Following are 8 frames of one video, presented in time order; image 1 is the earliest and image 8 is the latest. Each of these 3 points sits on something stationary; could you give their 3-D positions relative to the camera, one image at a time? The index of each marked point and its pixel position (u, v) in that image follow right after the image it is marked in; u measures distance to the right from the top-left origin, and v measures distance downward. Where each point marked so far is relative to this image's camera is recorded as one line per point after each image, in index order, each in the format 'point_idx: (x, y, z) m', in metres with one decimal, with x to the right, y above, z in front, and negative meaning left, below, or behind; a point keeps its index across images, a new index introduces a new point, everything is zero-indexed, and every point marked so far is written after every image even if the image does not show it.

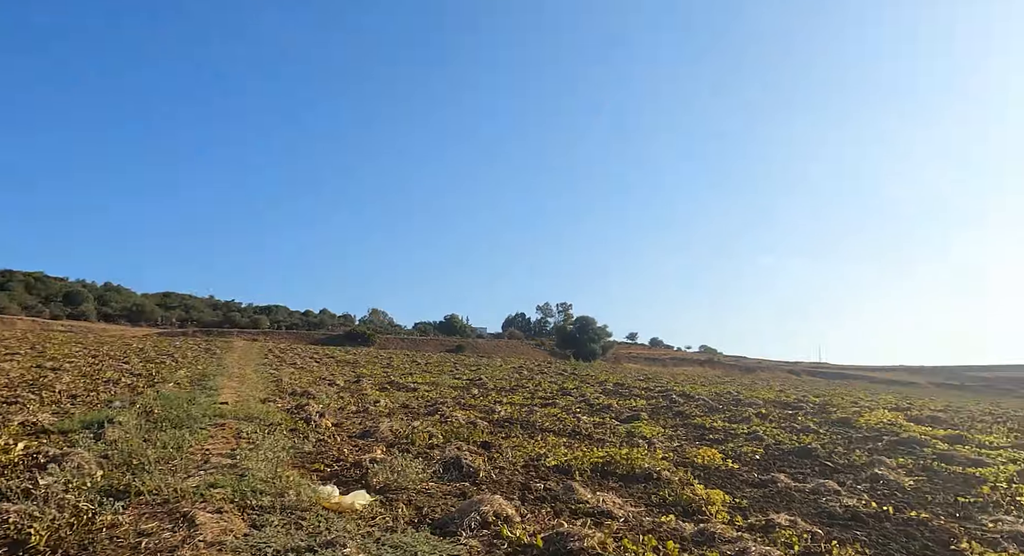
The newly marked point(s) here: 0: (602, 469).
0: (+1.8, -3.8, +12.6) m
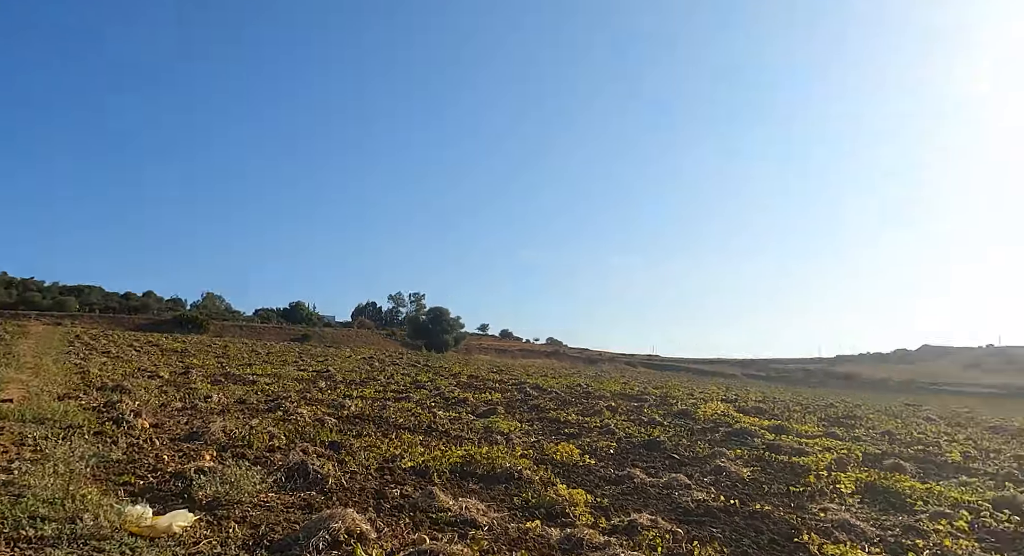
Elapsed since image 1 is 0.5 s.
0: (-1.0, -3.6, +11.9) m
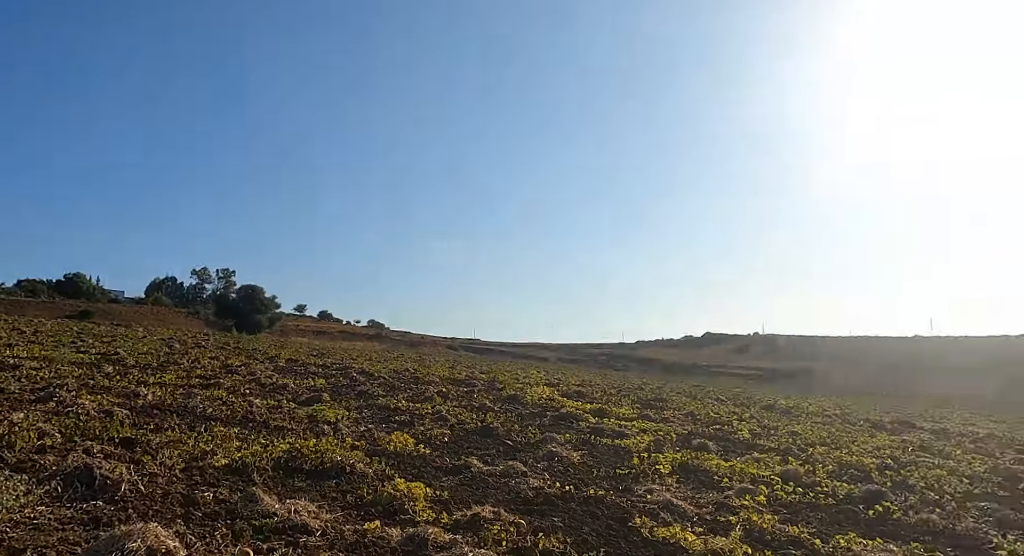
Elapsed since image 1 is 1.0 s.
0: (-3.9, -3.2, +10.8) m
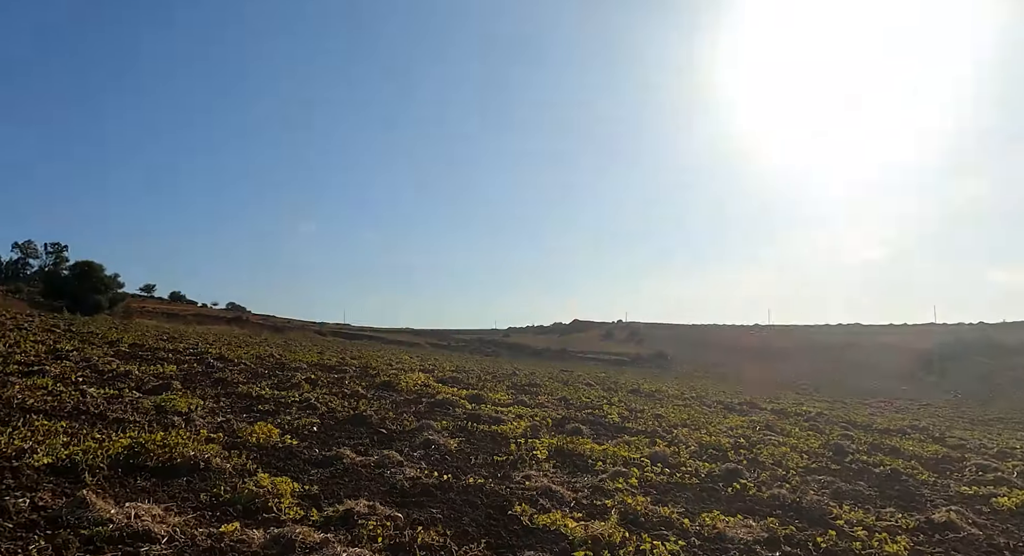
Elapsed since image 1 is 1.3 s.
0: (-5.8, -2.8, +9.5) m
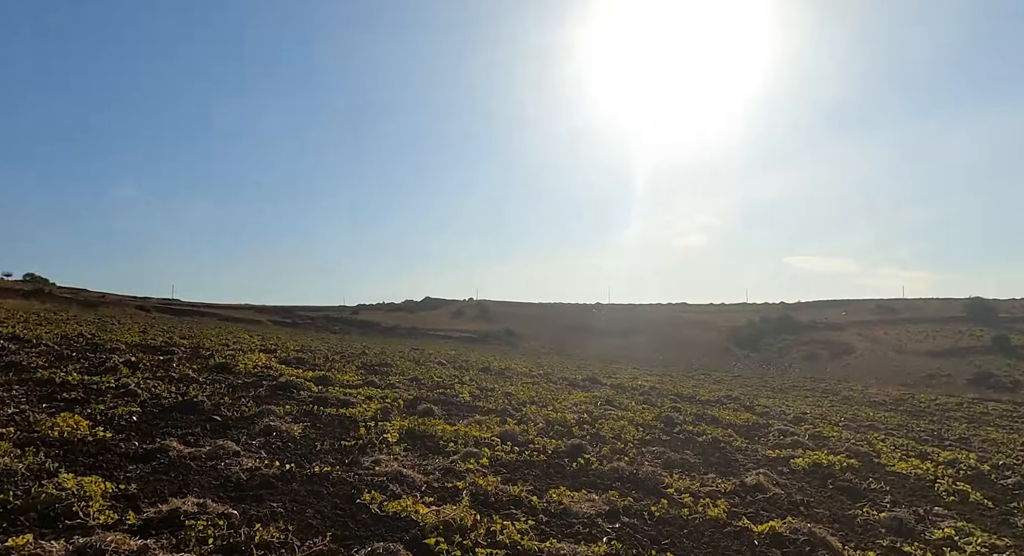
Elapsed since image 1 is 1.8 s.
0: (-7.8, -2.4, +7.8) m
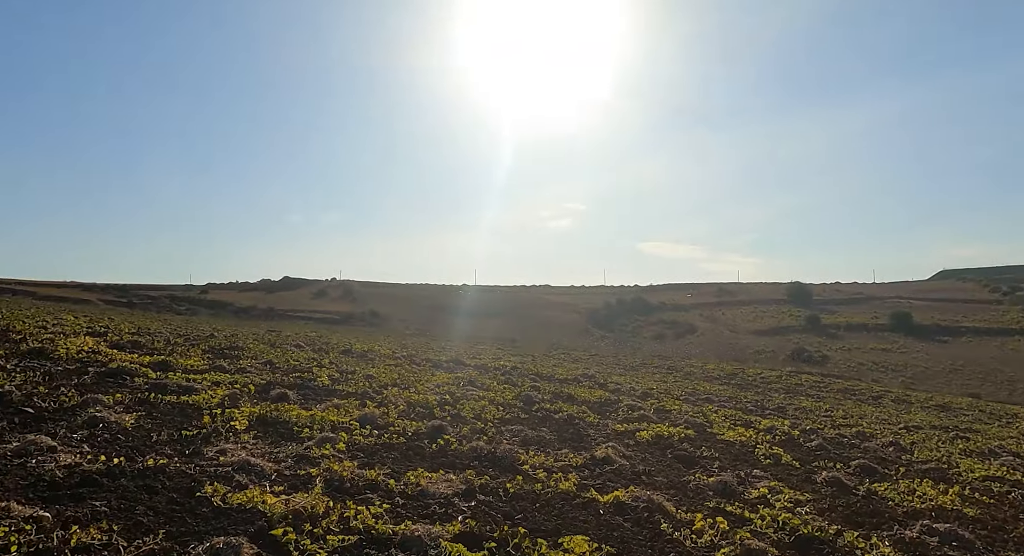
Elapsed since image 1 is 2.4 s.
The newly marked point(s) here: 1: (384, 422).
0: (-9.4, -2.0, +6.0) m
1: (-2.9, -3.2, +14.2) m
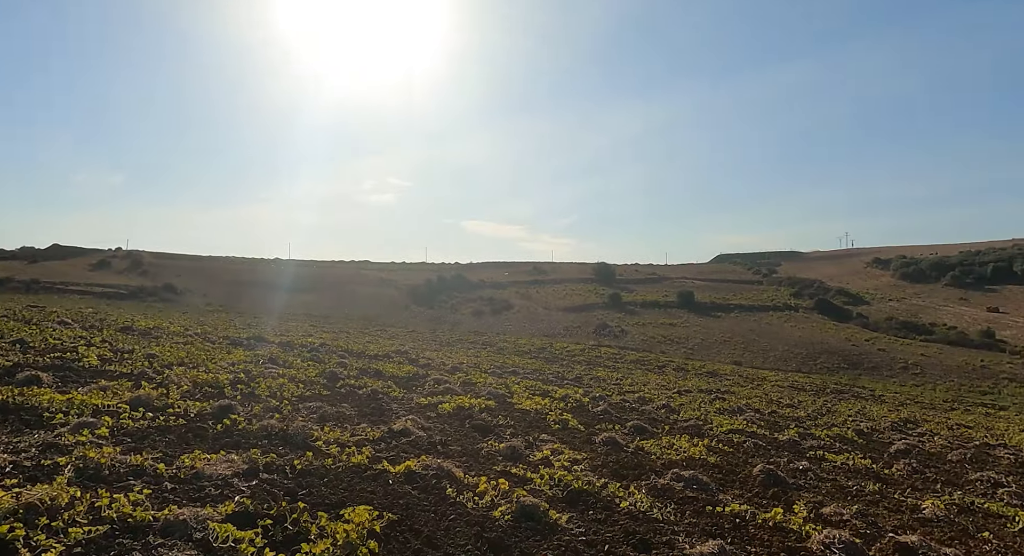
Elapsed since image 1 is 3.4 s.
0: (-11.2, -1.6, +3.3) m
1: (-7.2, -2.6, +13.0) m
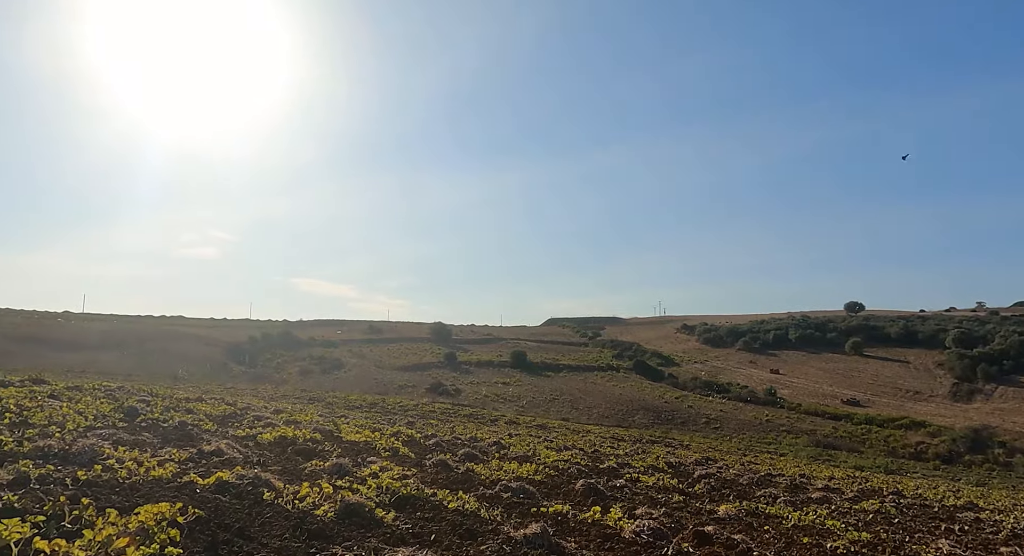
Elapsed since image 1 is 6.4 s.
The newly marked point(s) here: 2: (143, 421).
0: (-11.7, -0.3, +0.5) m
1: (-10.3, -2.4, +10.7) m
2: (-9.9, -3.8, +17.0) m
